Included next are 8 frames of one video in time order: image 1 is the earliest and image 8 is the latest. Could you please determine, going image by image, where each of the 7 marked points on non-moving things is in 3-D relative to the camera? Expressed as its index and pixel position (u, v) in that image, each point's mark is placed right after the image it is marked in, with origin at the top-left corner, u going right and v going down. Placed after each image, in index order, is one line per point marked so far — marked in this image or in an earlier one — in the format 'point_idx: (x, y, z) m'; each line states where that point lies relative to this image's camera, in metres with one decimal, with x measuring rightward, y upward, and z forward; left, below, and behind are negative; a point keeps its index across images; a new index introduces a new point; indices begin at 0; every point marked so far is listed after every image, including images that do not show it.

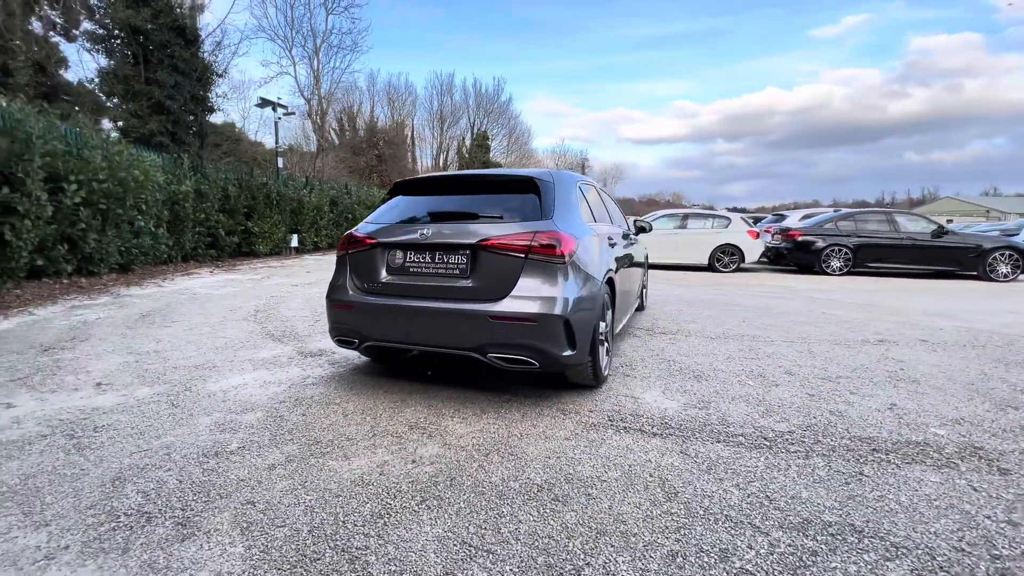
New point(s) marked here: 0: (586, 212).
0: (+0.6, +0.6, +3.8) m
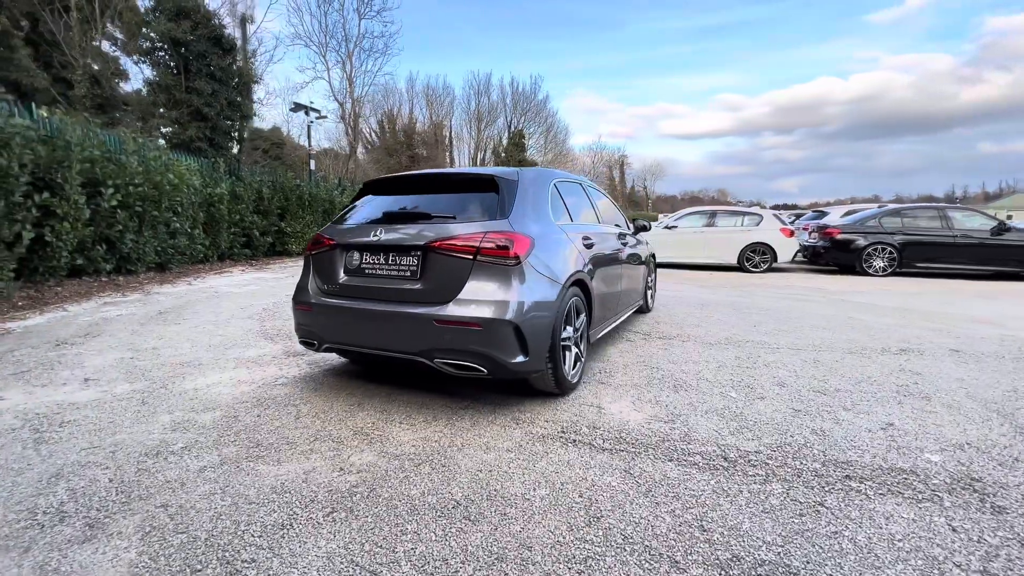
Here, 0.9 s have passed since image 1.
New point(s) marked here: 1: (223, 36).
0: (+0.3, +0.6, +3.6) m
1: (-9.3, +8.1, +14.4) m
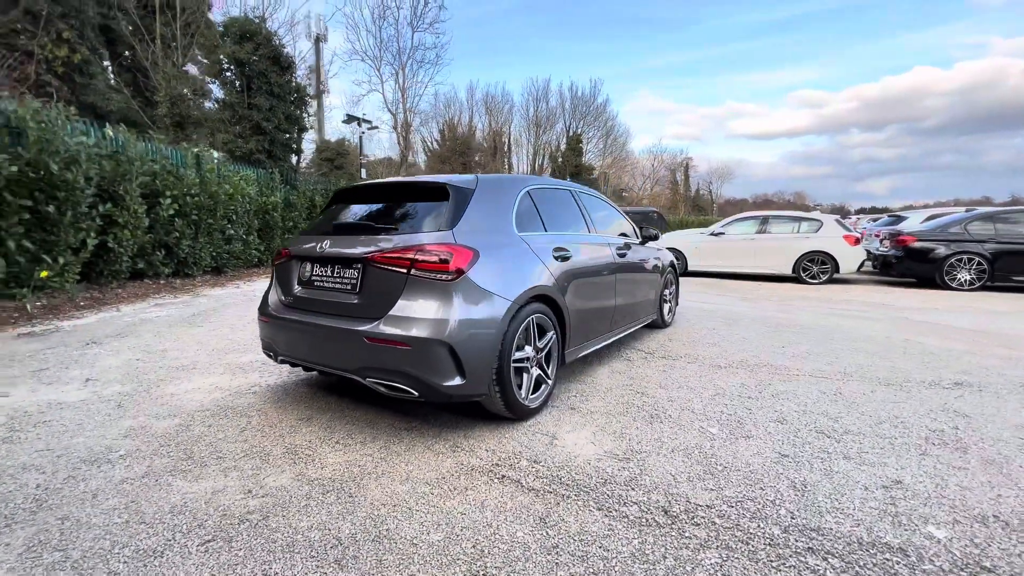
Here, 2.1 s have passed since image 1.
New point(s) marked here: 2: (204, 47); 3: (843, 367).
0: (+0.1, +0.5, +3.4) m
1: (-7.9, +8.0, +15.4) m
2: (-10.7, +8.4, +15.5) m
3: (+3.2, -0.8, +4.3) m
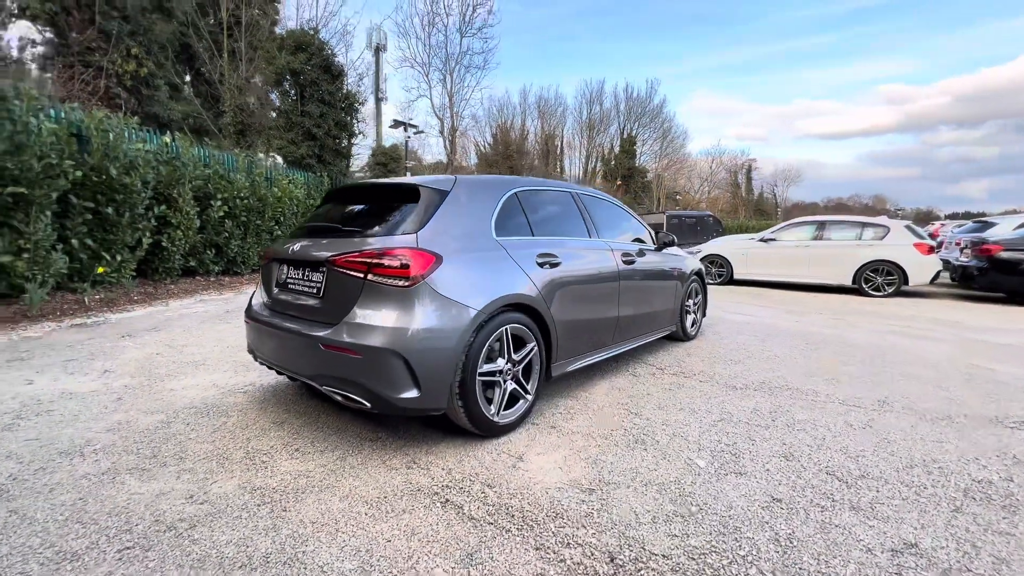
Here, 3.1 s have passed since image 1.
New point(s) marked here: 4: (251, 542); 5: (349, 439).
0: (0.0, +0.4, +3.2) m
1: (-6.4, +8.0, +16.1) m
2: (-9.1, +8.4, +16.5) m
3: (+3.1, -0.9, +3.7) m
4: (-1.1, -1.1, +1.9) m
5: (-1.0, -0.9, +2.8) m
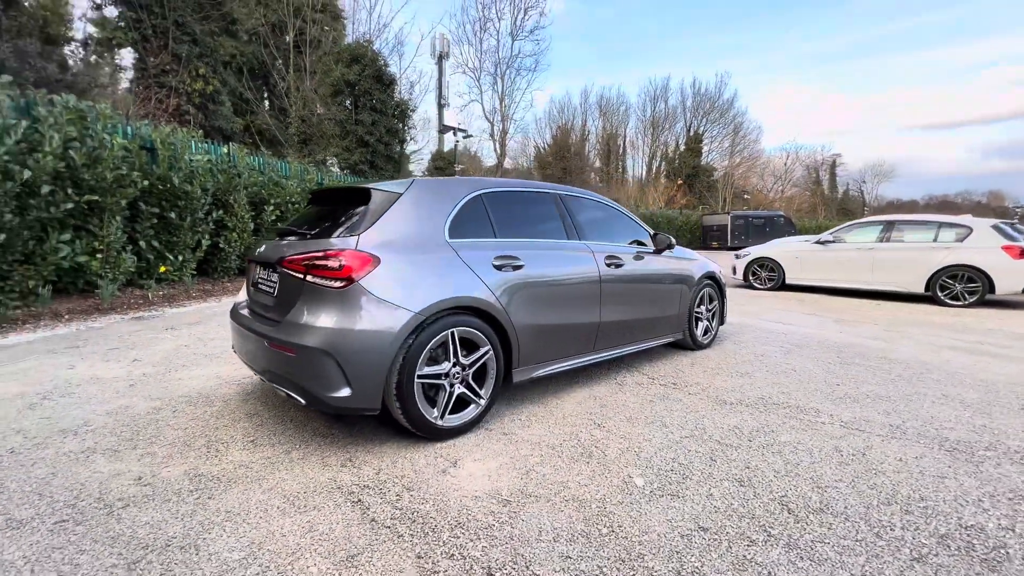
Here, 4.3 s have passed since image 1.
0: (-0.3, +0.4, +3.2) m
1: (-4.8, +8.0, +16.8) m
2: (-7.4, +8.5, +17.6) m
3: (+2.9, -1.0, +3.3) m
4: (-1.6, -1.1, +2.0) m
5: (-1.3, -0.9, +2.9) m
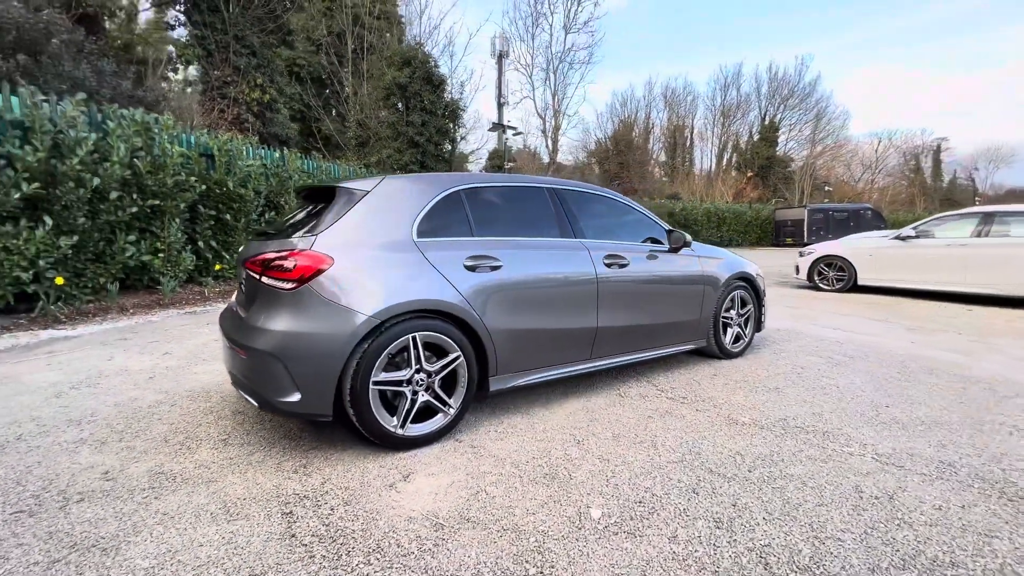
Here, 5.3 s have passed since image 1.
0: (-0.4, +0.4, +3.0) m
1: (-2.9, +8.1, +17.1) m
2: (-5.5, +8.6, +18.2) m
3: (+2.7, -1.0, +2.7) m
4: (-1.9, -1.1, +2.0) m
5: (-1.5, -0.9, +2.9) m
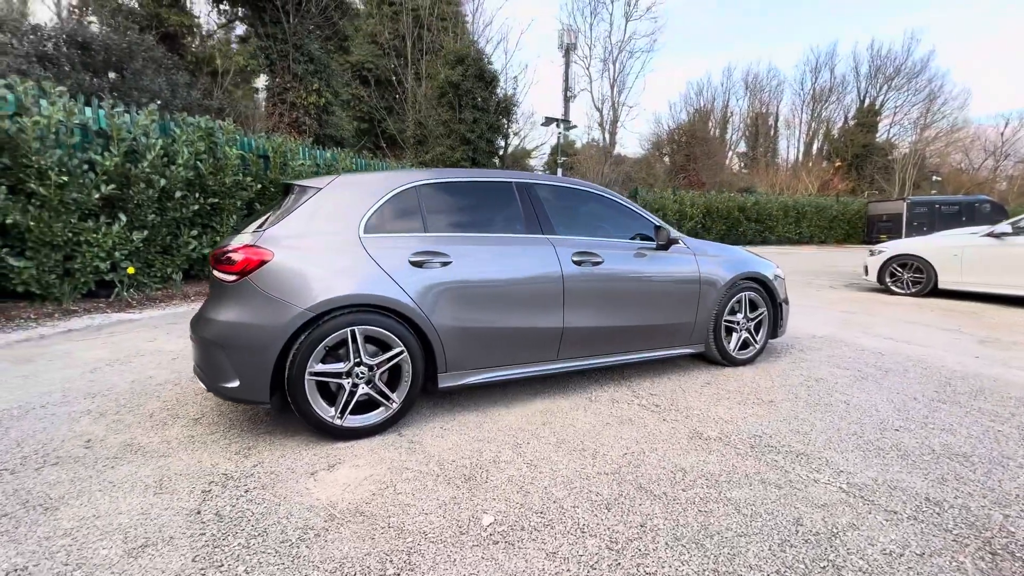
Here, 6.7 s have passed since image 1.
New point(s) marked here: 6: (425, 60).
0: (-0.7, +0.4, +3.0) m
1: (-1.0, +8.3, +17.2) m
2: (-3.3, +8.9, +18.7) m
3: (+2.3, -1.0, +2.3) m
4: (-2.3, -1.0, +2.3) m
5: (-1.9, -0.9, +3.1) m
6: (-3.8, +10.0, +19.6) m
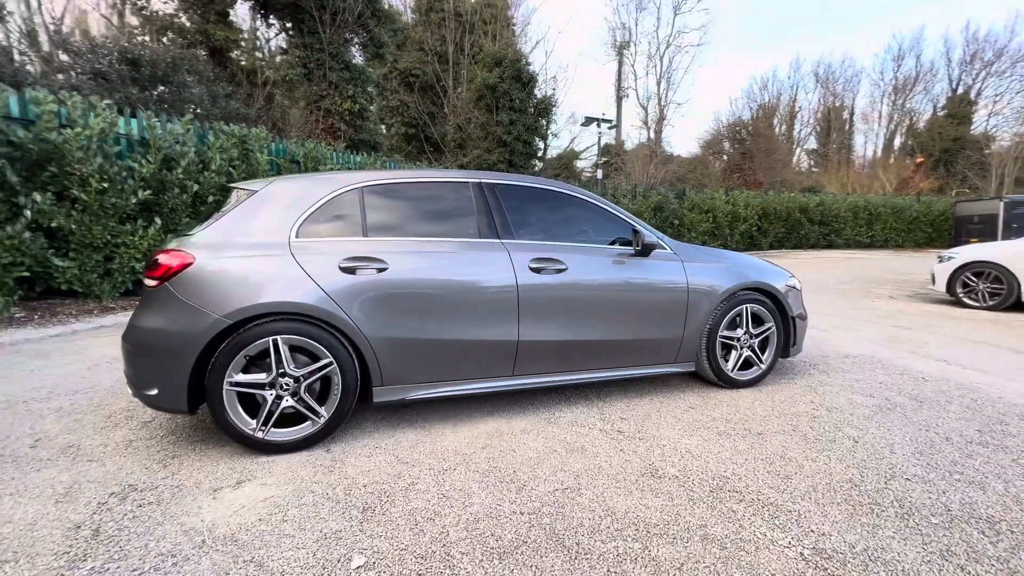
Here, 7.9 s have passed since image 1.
0: (-1.1, +0.4, +2.9) m
1: (+0.5, +8.2, +17.0) m
2: (-1.6, +8.8, +18.8) m
3: (+1.8, -1.1, +1.8) m
4: (-2.8, -1.0, +2.3) m
5: (-2.2, -0.9, +3.1) m
6: (-2.1, +9.8, +19.7) m
